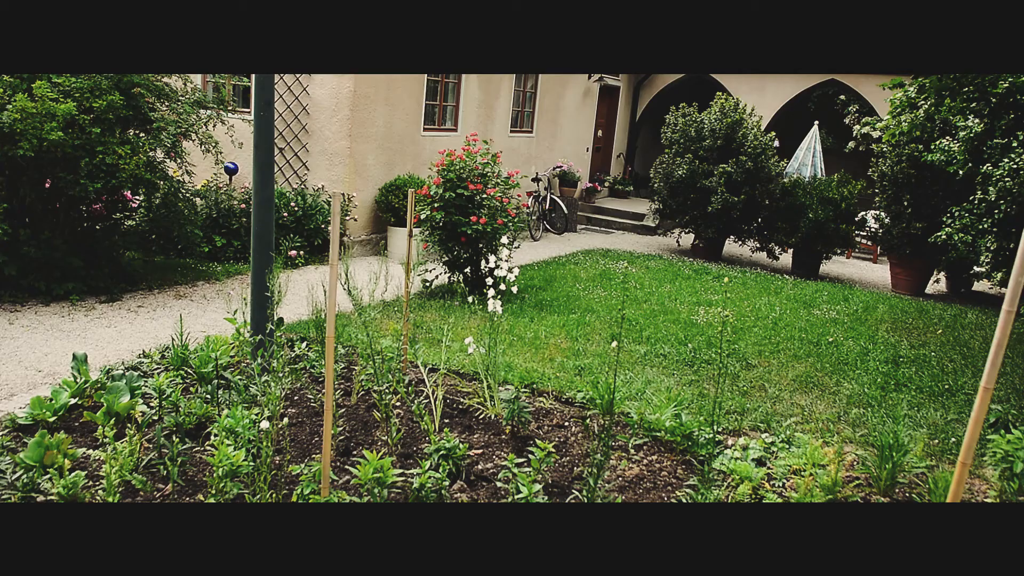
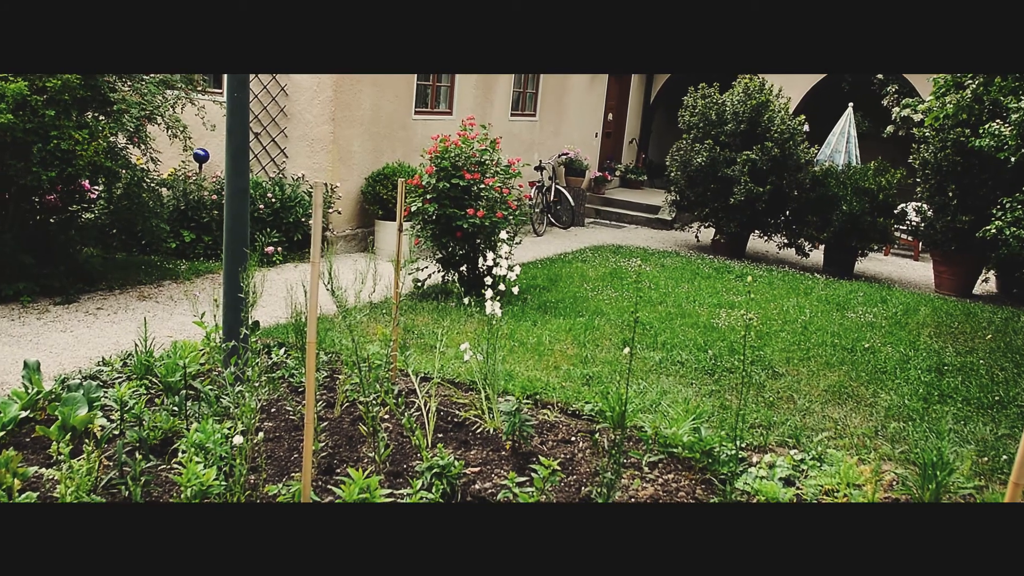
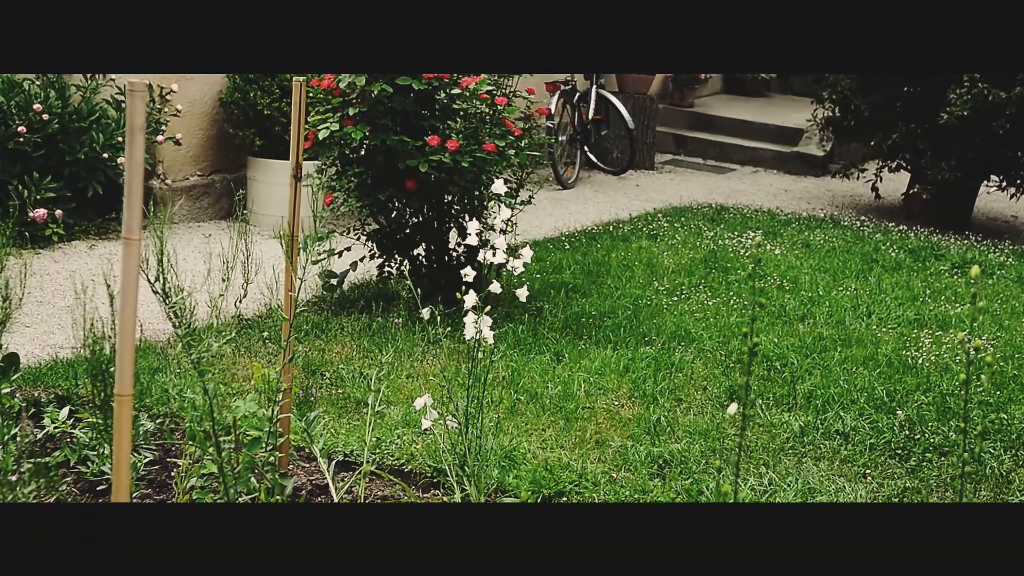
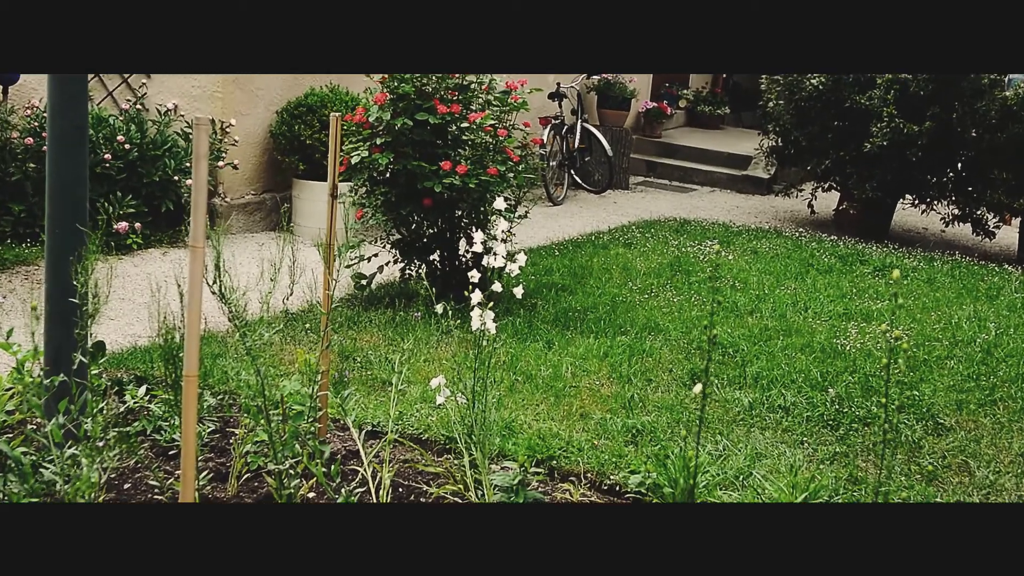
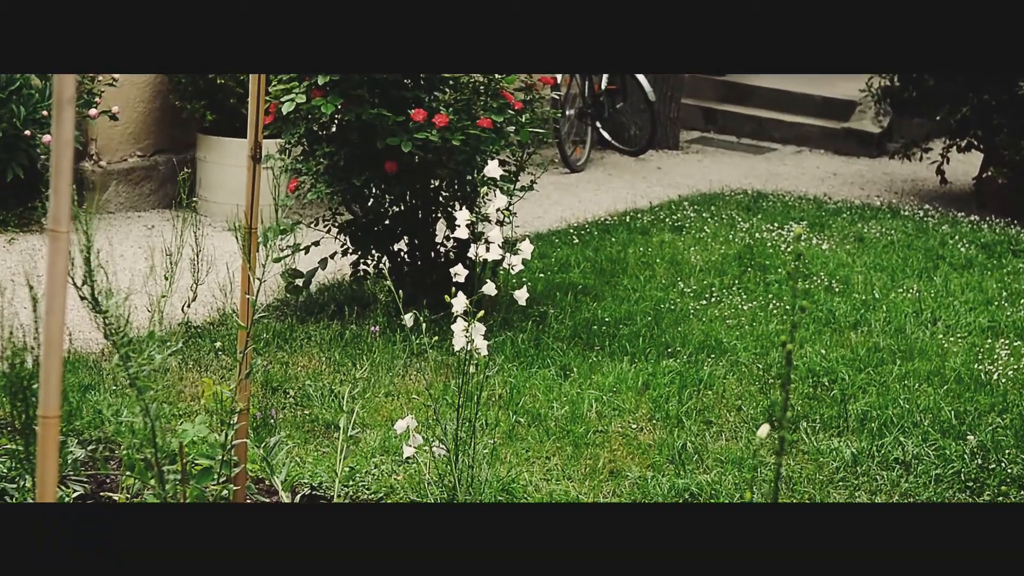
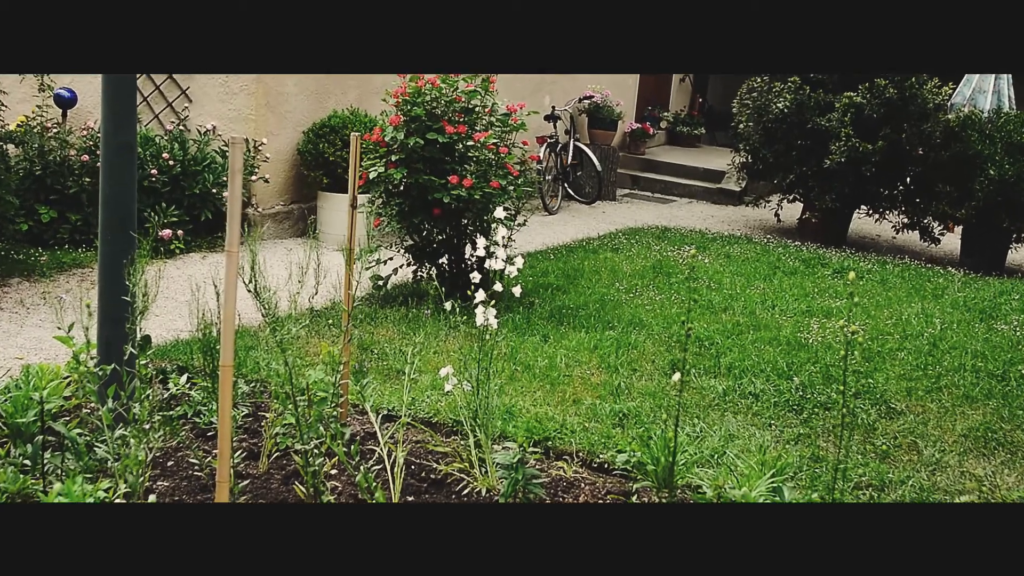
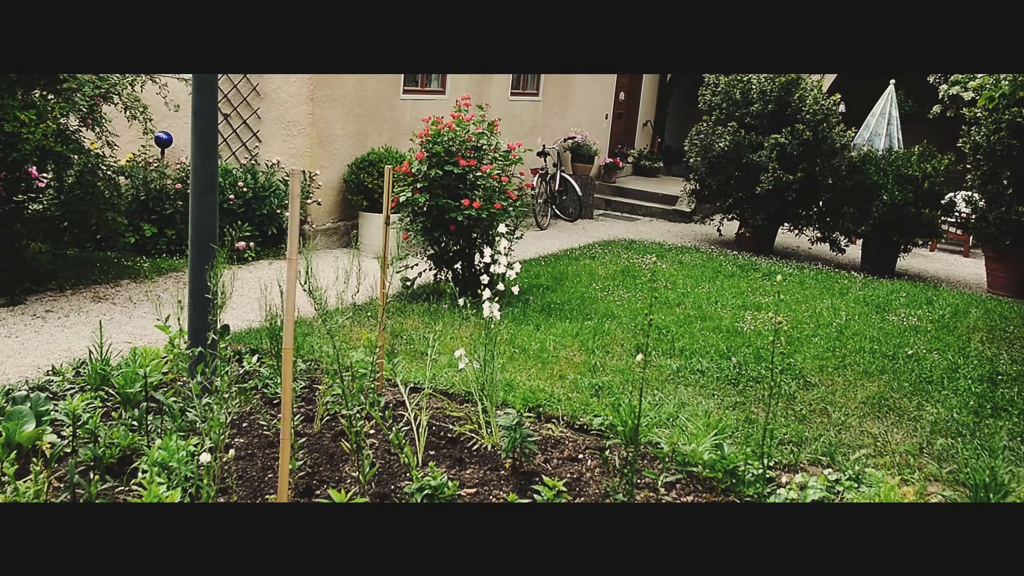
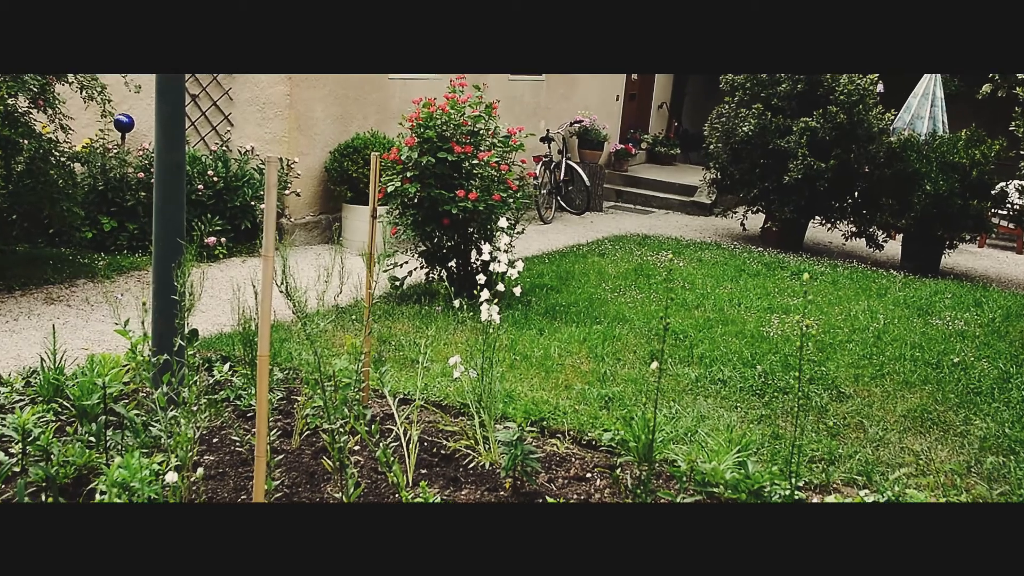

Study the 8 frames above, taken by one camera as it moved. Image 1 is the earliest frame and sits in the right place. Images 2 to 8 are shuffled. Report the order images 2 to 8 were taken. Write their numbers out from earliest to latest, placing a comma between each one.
2, 7, 8, 6, 4, 3, 5
